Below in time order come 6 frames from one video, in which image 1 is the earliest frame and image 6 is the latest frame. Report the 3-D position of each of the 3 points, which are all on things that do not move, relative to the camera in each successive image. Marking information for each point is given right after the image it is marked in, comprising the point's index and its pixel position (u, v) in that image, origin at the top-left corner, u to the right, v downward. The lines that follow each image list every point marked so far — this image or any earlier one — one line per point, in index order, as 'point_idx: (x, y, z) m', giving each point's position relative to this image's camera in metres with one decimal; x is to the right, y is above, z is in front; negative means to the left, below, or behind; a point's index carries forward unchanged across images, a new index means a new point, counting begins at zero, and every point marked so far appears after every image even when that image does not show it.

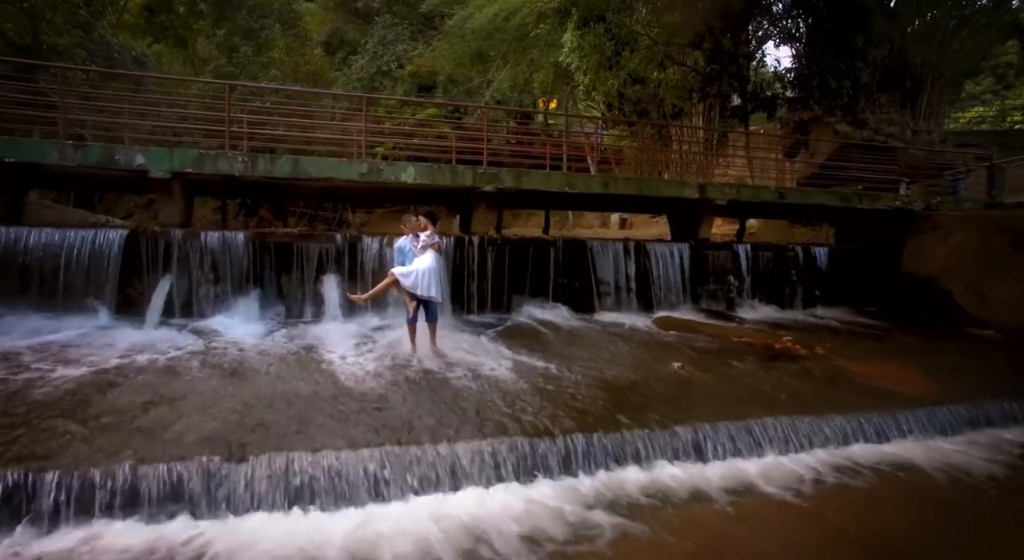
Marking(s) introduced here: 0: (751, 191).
0: (+4.3, +1.6, +10.6) m
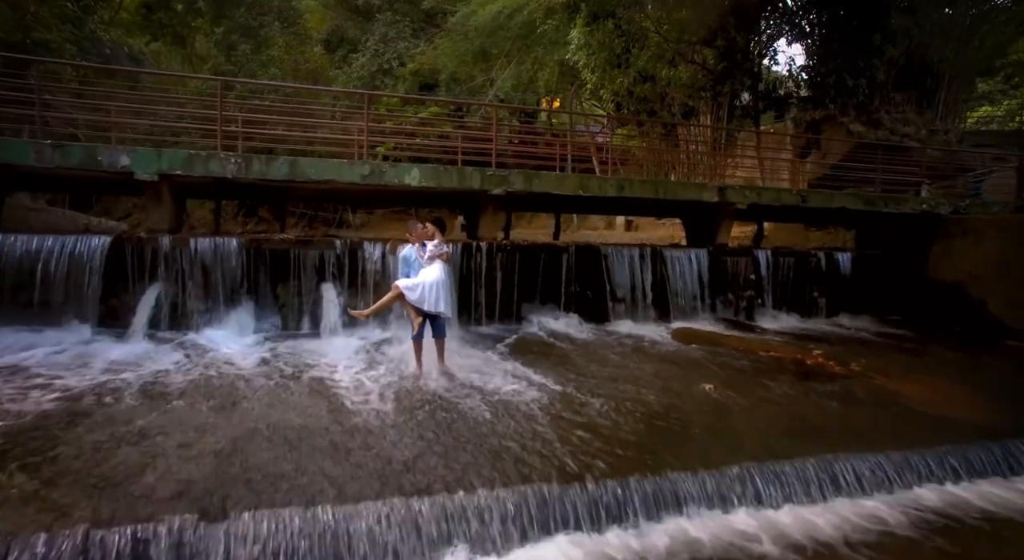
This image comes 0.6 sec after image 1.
0: (+4.5, +1.5, +10.1) m
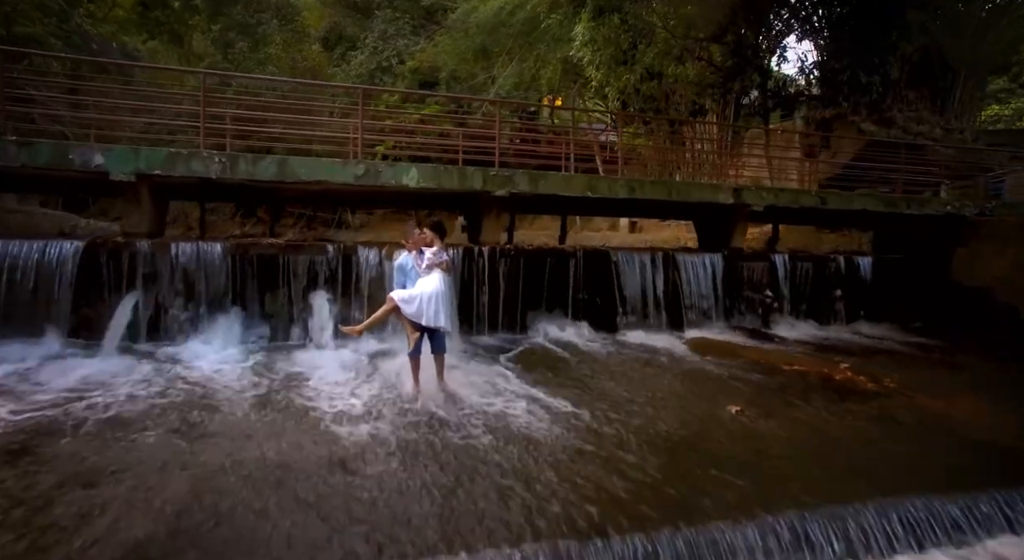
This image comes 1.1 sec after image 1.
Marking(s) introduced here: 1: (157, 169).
0: (+4.5, +1.4, +9.5) m
1: (-4.1, +1.3, +6.8) m
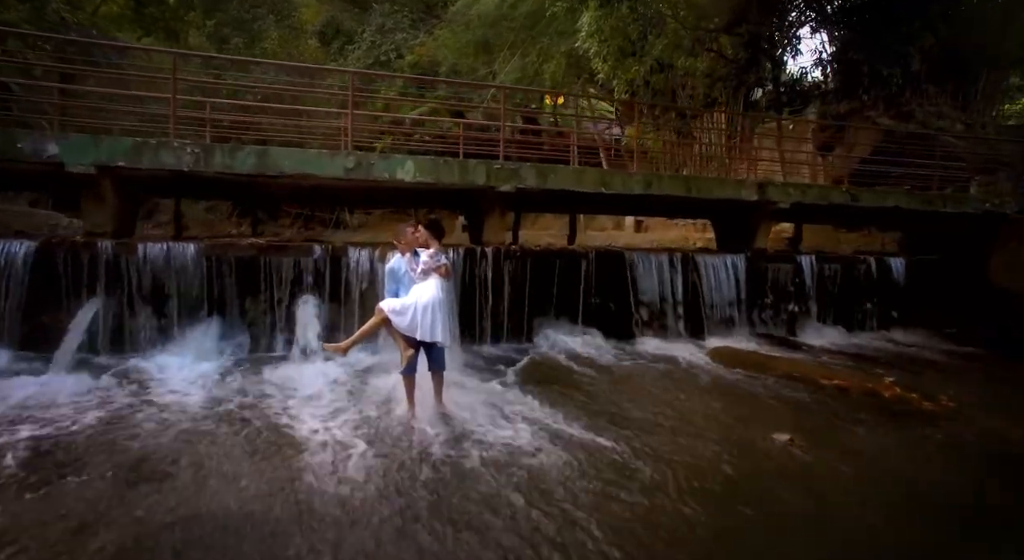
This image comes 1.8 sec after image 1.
0: (+4.6, +1.3, +8.8) m
1: (-4.0, +1.2, +6.0) m
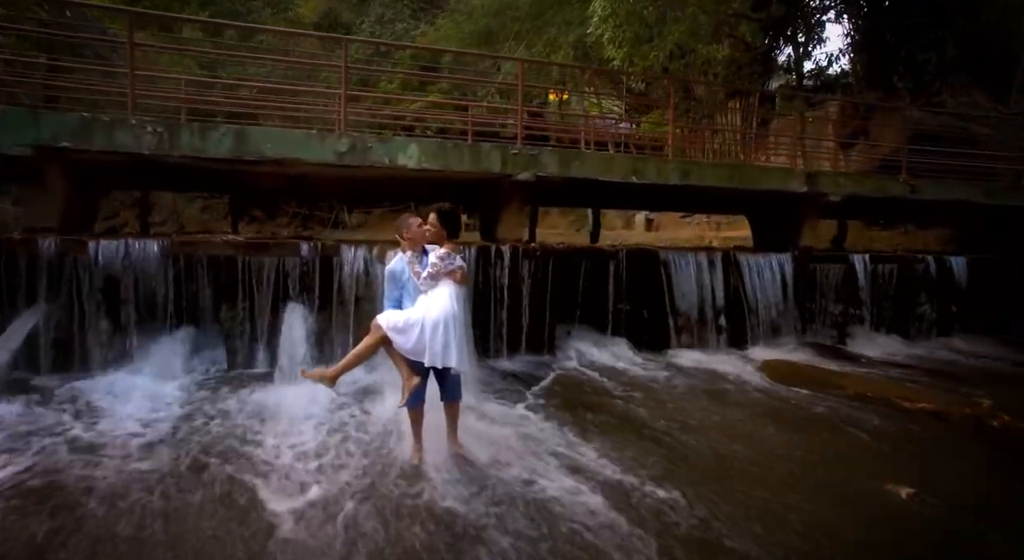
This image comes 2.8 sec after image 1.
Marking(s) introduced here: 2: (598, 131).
0: (+4.8, +1.3, +7.8) m
1: (-3.8, +1.2, +5.0) m
2: (+1.8, +3.1, +12.3) m
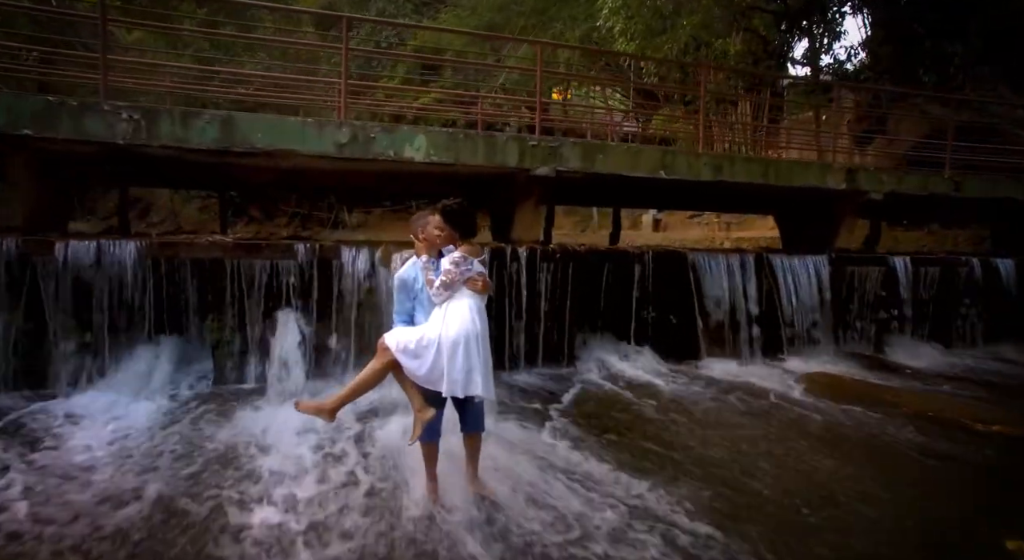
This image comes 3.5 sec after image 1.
0: (+5.0, +1.2, +7.2) m
1: (-3.6, +1.1, +4.4) m
2: (+2.0, +3.0, +11.7) m
